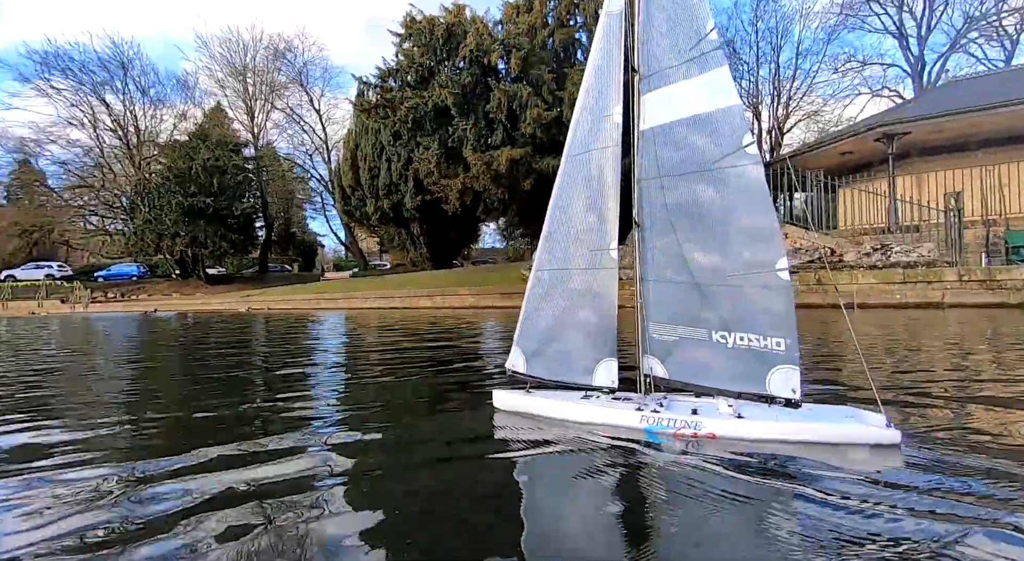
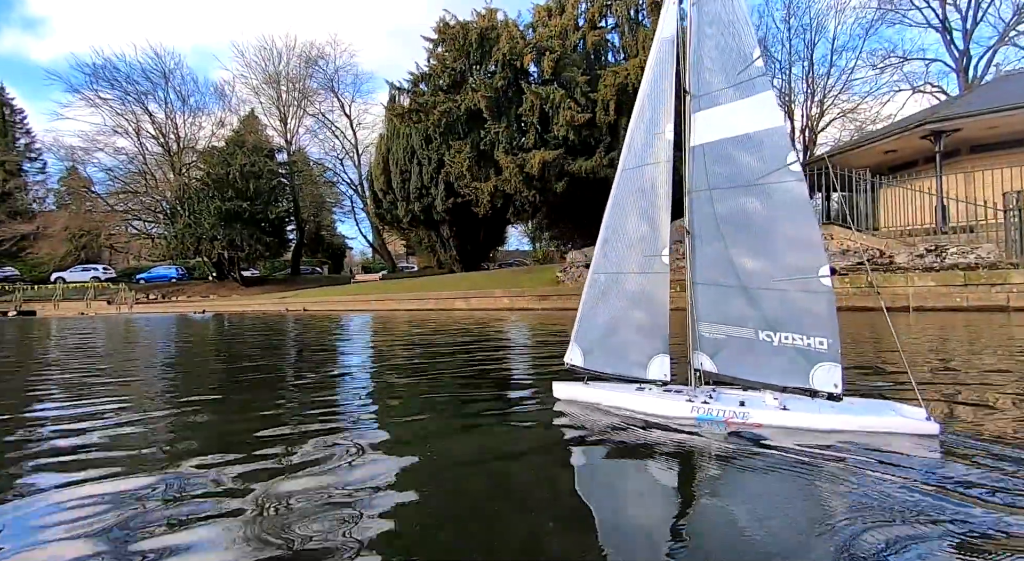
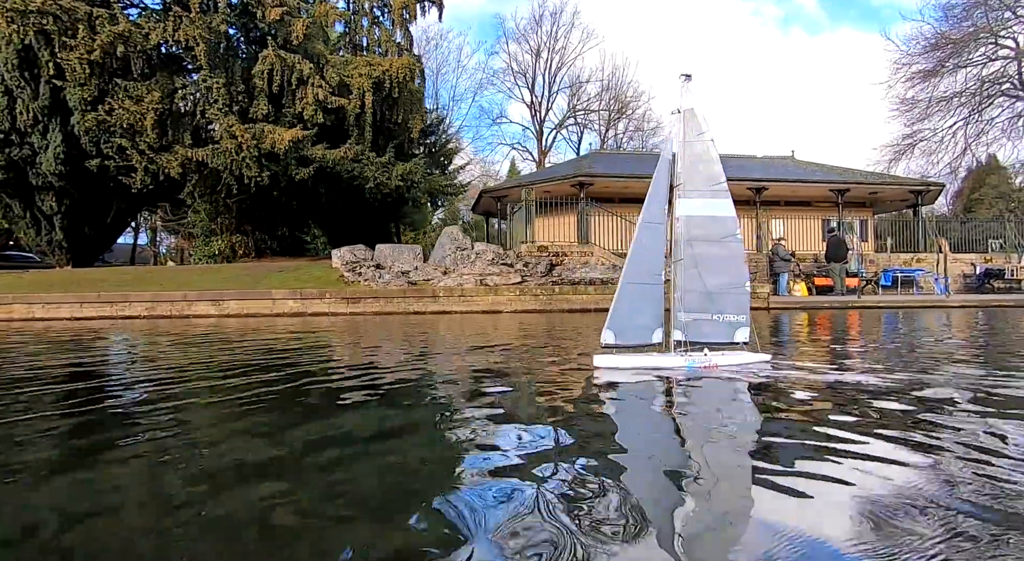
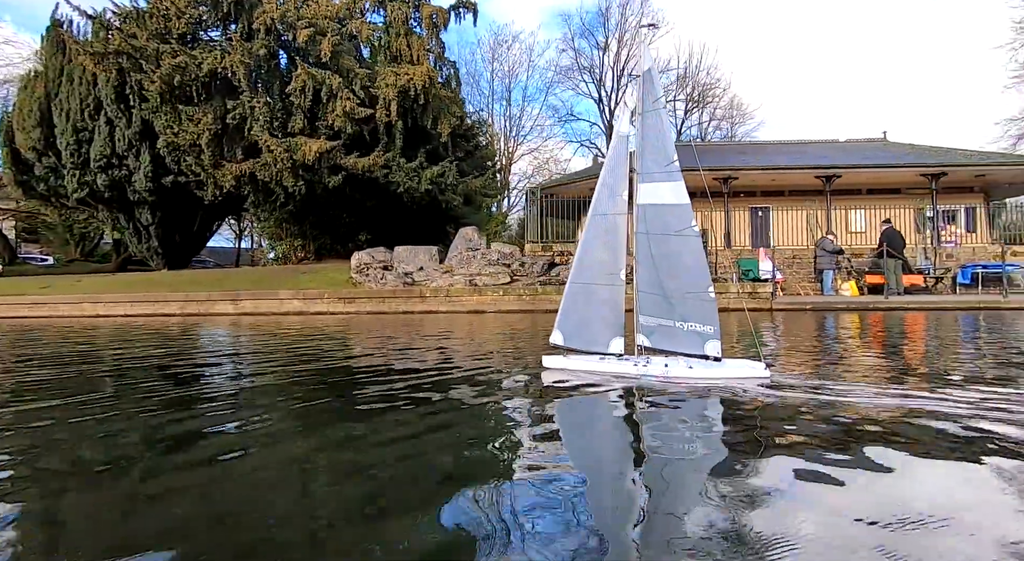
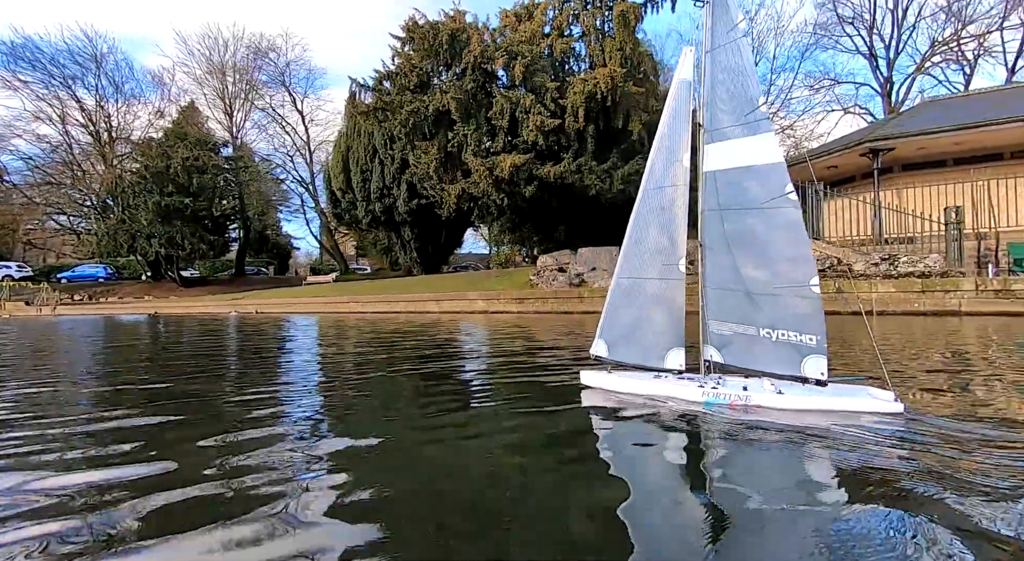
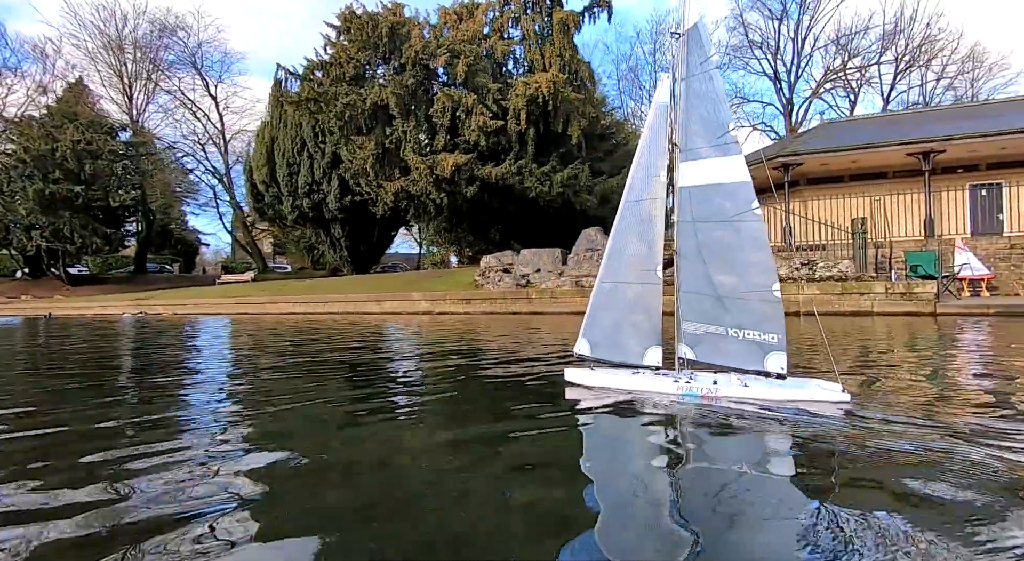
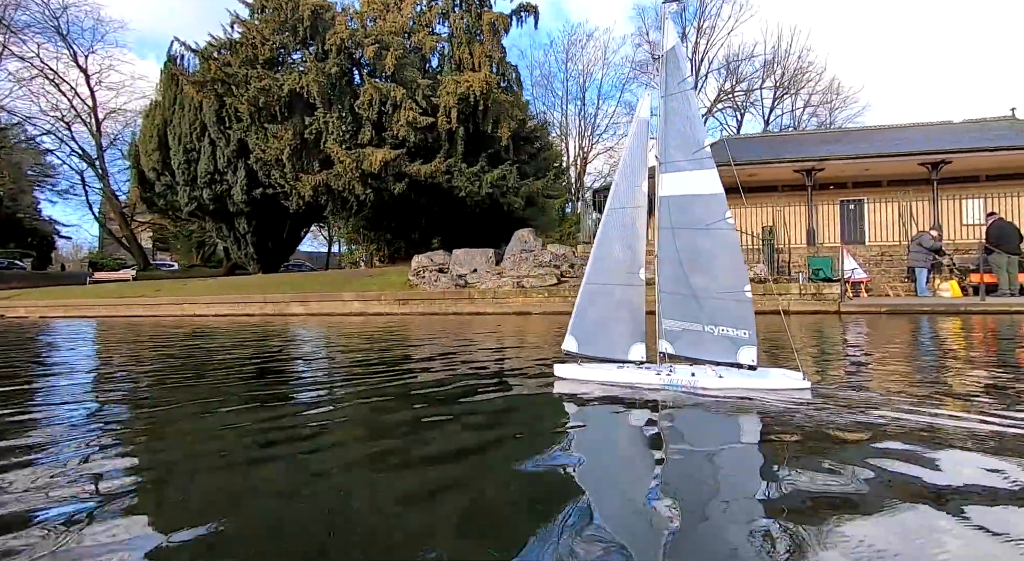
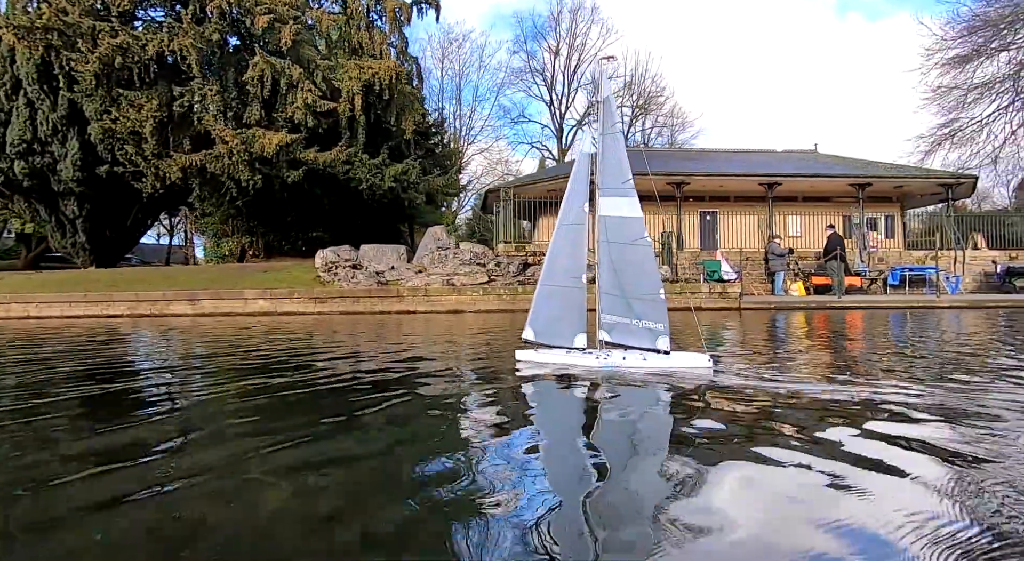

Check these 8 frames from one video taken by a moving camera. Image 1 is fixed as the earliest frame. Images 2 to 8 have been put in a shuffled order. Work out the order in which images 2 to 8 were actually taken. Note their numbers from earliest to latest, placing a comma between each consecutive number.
2, 5, 6, 7, 4, 8, 3
